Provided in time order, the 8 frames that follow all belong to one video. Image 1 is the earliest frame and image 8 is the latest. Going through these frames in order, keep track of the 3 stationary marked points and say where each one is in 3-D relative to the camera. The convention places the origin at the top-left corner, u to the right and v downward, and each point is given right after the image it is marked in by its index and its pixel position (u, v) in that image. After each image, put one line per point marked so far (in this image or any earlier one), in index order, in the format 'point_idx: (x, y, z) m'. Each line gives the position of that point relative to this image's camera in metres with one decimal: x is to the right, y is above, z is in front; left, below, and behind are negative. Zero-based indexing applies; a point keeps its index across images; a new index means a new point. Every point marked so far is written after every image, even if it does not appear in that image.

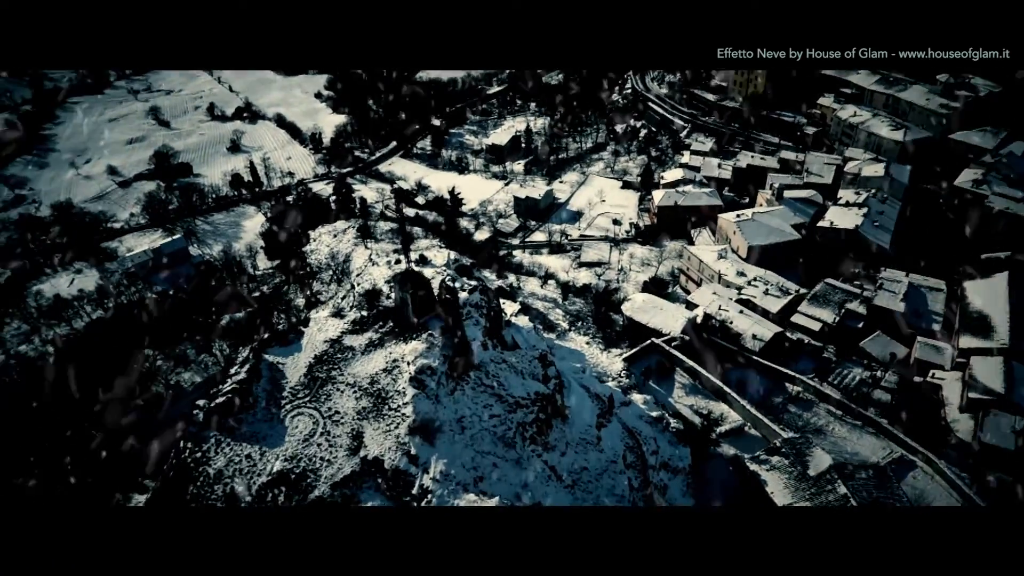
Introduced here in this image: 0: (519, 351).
0: (+0.1, -1.4, +16.7) m
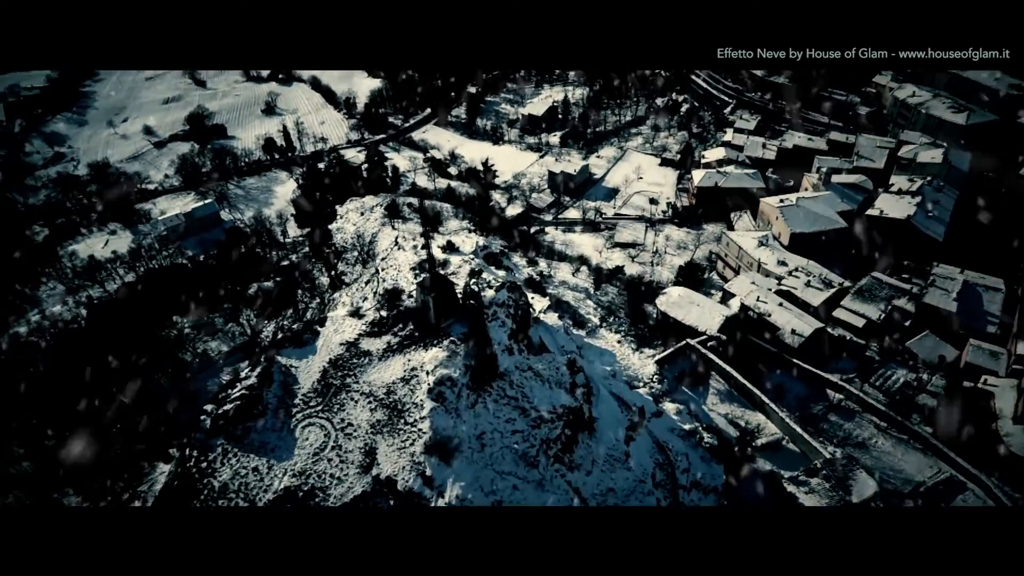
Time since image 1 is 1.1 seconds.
0: (+0.8, -1.5, +15.7) m
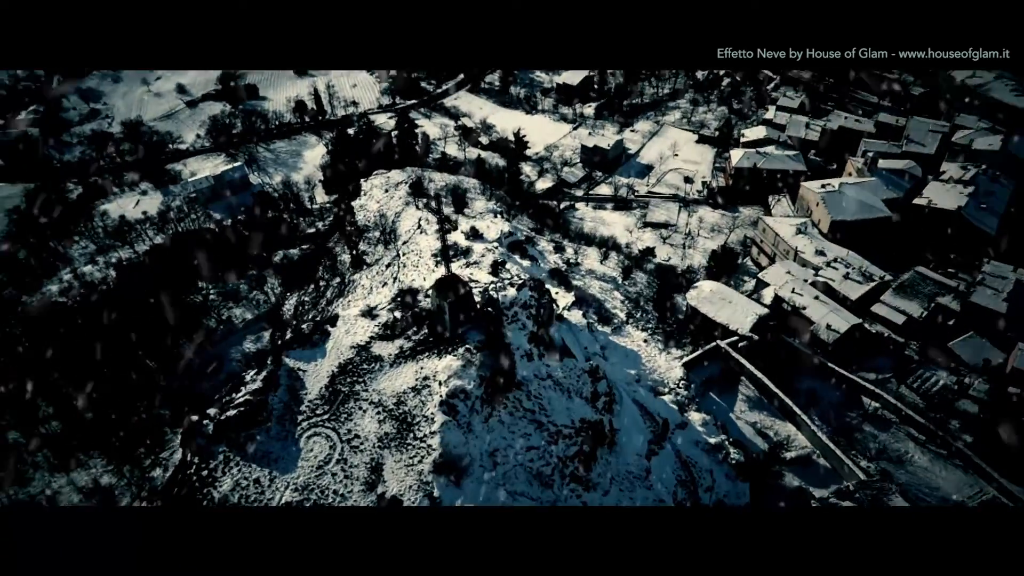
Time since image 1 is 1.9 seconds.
0: (+1.2, -1.6, +14.9) m
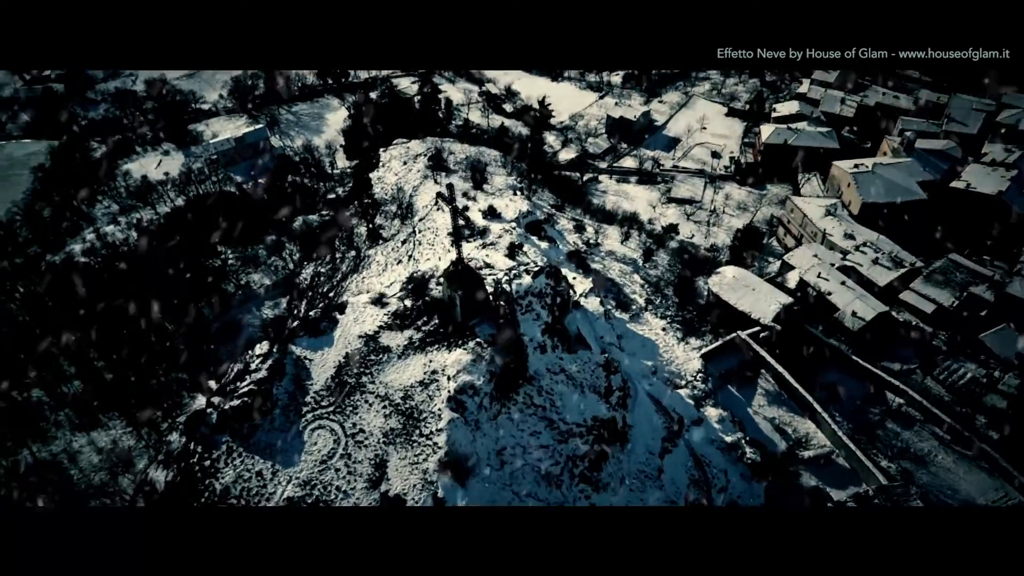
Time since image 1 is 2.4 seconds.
0: (+1.4, -1.4, +14.5) m
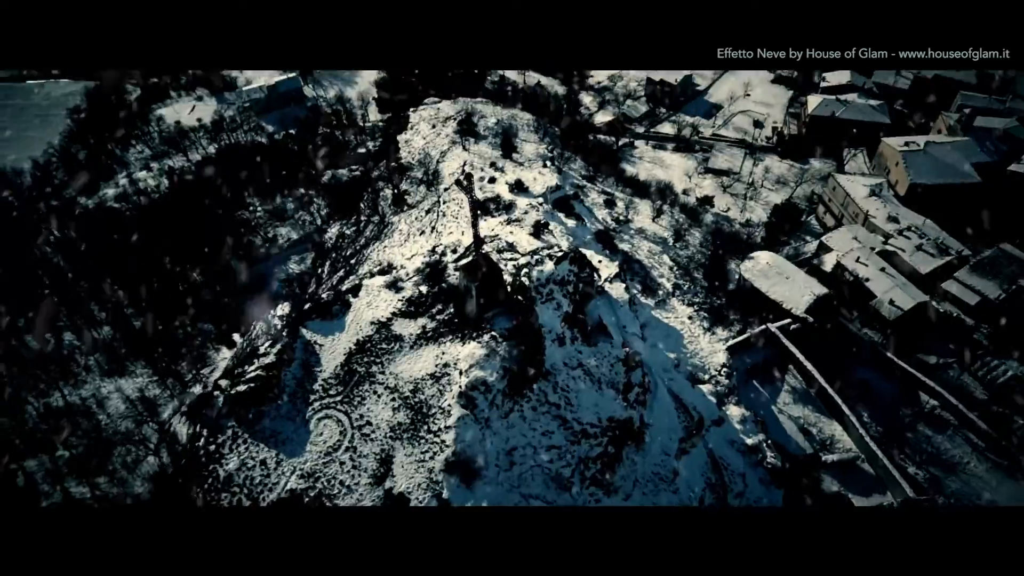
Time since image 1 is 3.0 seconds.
0: (+1.8, -1.2, +13.9) m
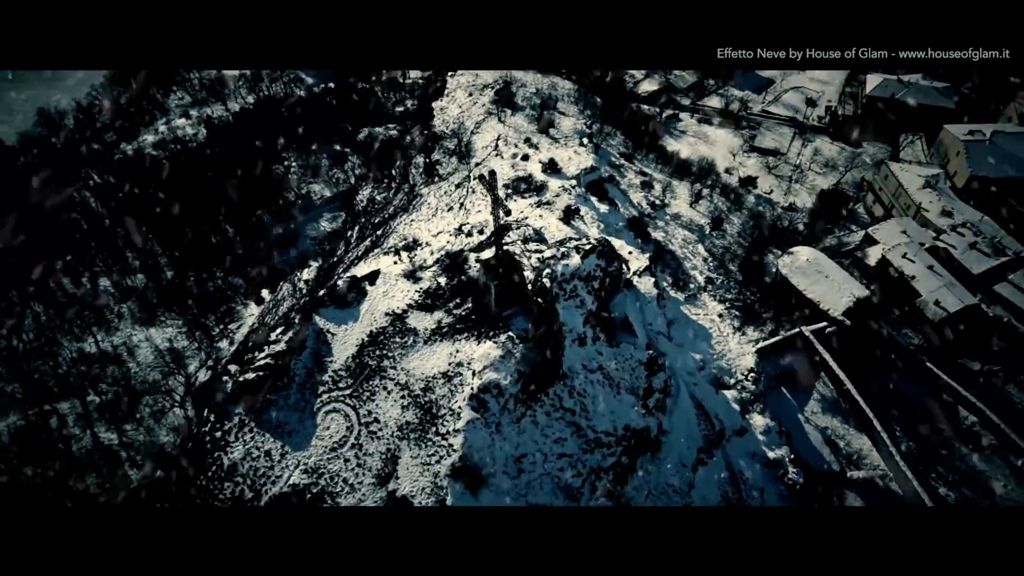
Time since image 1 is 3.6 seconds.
0: (+2.1, -1.3, +13.4) m
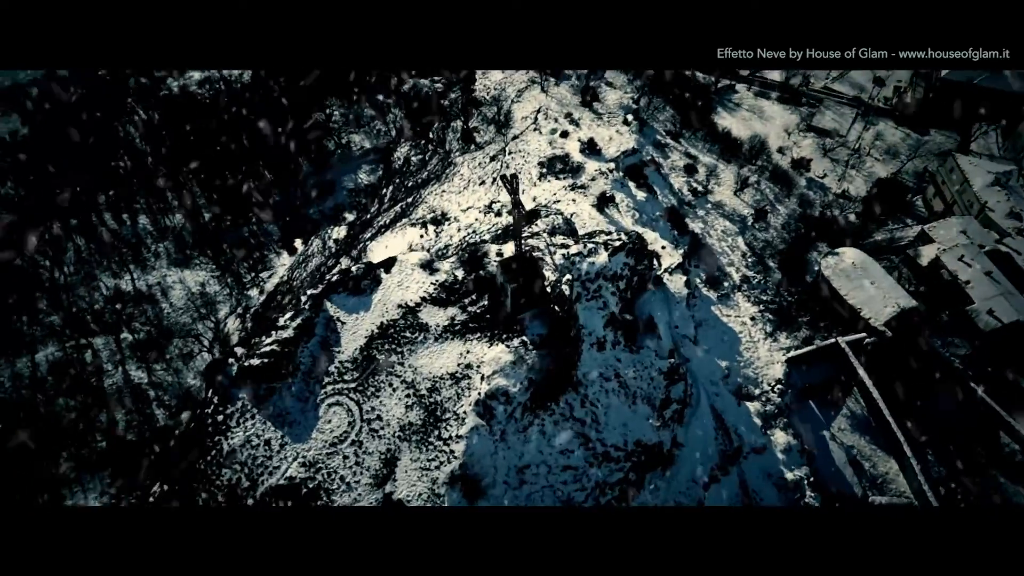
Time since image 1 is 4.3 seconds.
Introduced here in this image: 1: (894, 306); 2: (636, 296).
0: (+2.4, -1.4, +12.8) m
1: (+10.2, -0.6, +18.2) m
2: (+2.4, -0.4, +13.3) m
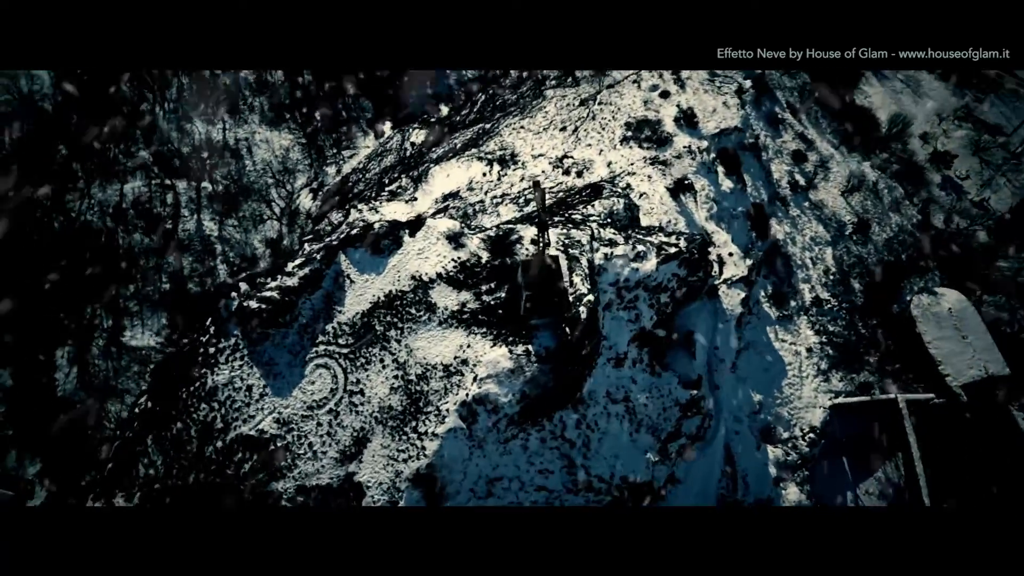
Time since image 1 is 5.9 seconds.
0: (+2.5, -1.8, +11.8) m
1: (+10.9, -2.2, +16.1) m
2: (+2.7, -0.7, +12.2) m
